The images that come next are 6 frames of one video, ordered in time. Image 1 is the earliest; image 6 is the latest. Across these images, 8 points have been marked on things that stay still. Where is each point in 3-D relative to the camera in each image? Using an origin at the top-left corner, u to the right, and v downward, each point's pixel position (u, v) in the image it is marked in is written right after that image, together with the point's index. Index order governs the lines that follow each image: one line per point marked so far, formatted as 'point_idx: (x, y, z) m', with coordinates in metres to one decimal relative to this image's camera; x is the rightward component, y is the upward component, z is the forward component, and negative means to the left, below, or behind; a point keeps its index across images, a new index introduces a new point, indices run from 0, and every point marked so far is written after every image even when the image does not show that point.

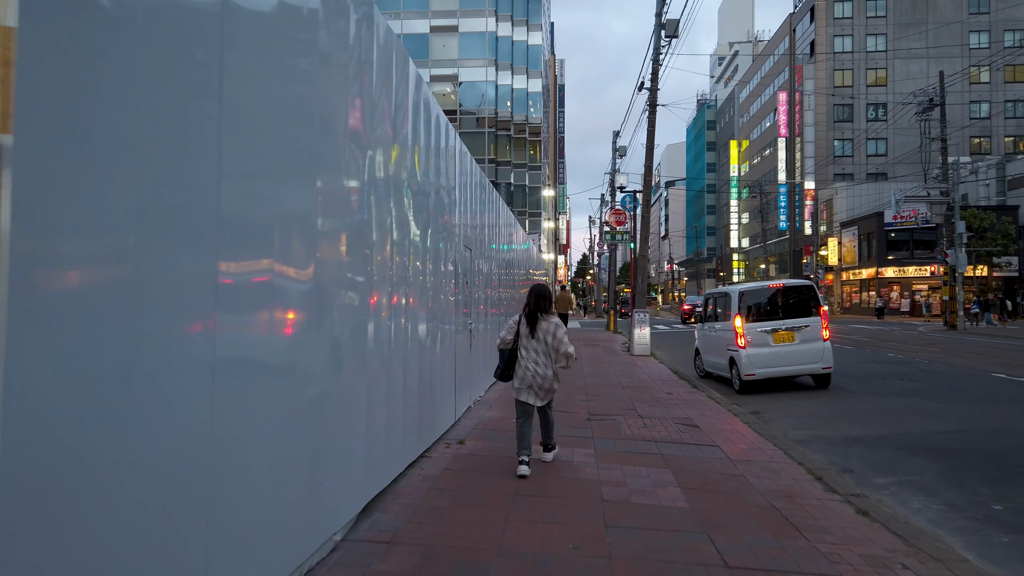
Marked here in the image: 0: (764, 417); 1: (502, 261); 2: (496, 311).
0: (+3.4, -1.7, +9.8) m
1: (-0.2, +0.5, +14.6) m
2: (-0.3, -0.4, +13.1) m
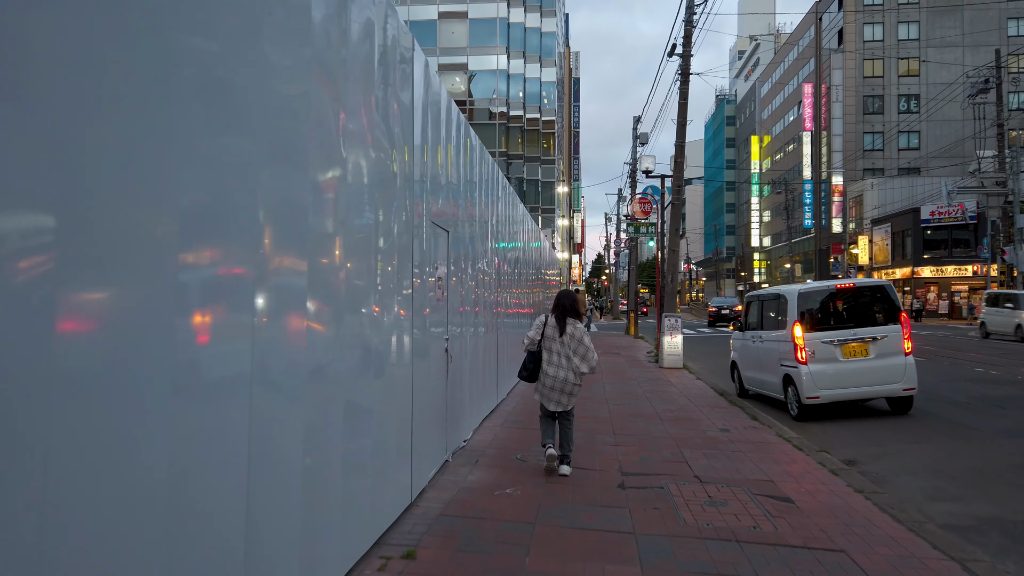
0: (+3.3, -1.7, +6.8) m
1: (-0.1, +0.5, +11.7) m
2: (-0.2, -0.4, +10.2) m
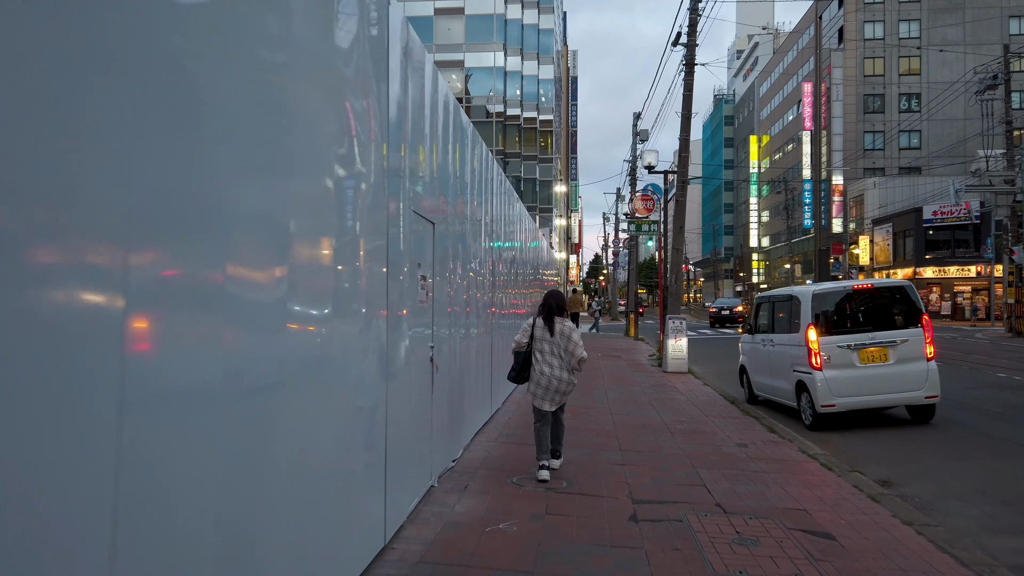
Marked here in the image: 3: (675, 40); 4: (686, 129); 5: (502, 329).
0: (+3.3, -1.7, +6.0) m
1: (-0.1, +0.5, +10.9) m
2: (-0.3, -0.4, +9.4) m
3: (+3.8, +5.8, +17.1) m
4: (+4.1, +3.7, +17.0) m
5: (-0.1, -0.6, +10.7) m
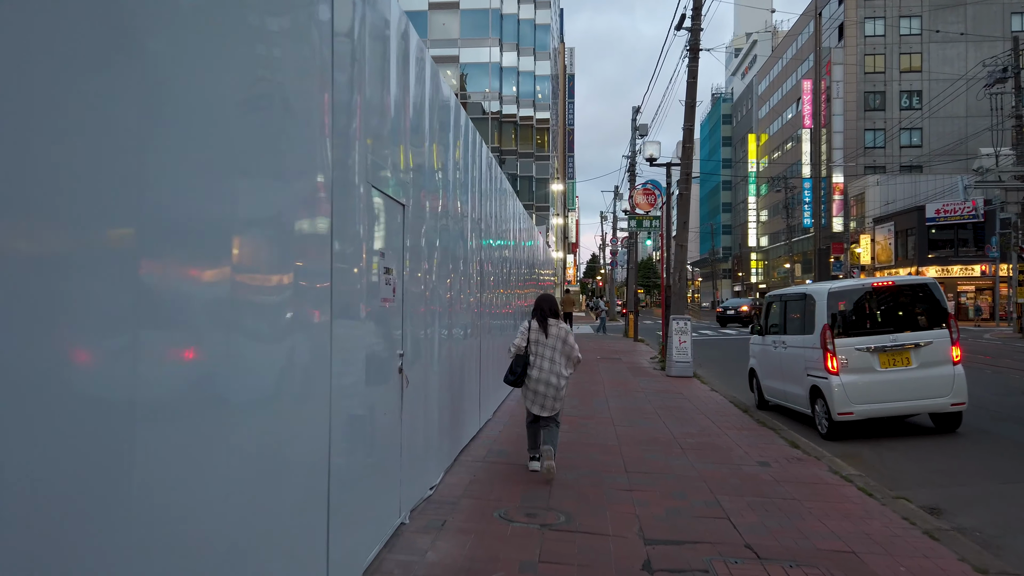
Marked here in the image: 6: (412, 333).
0: (+3.2, -1.7, +5.1) m
1: (-0.2, +0.5, +9.9) m
2: (-0.4, -0.4, +8.5) m
3: (+3.7, +5.8, +16.2) m
4: (+3.9, +3.7, +16.1) m
5: (-0.3, -0.6, +9.7) m
6: (-0.7, -0.3, +5.3) m
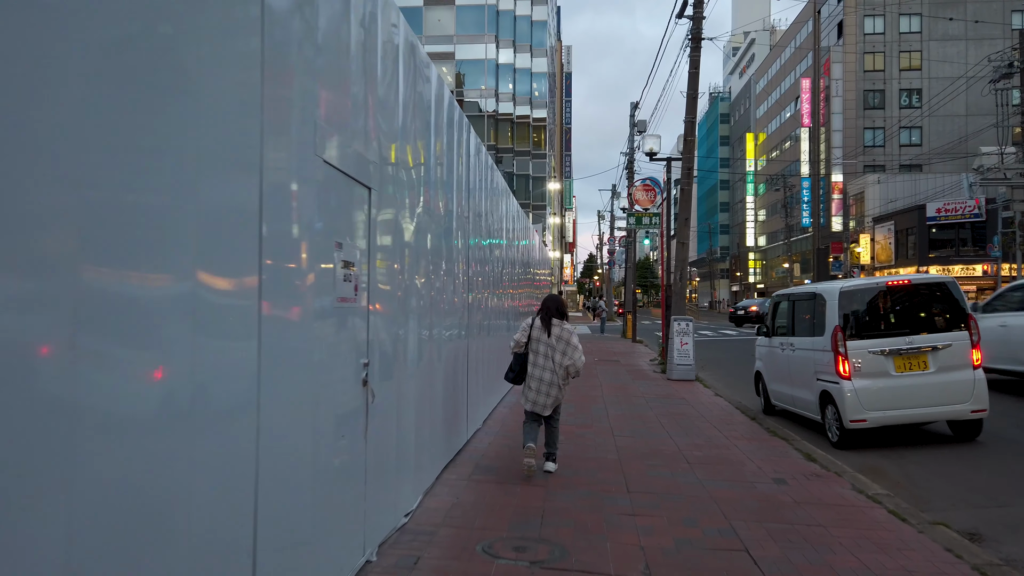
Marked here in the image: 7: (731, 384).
0: (+3.1, -1.7, +4.4) m
1: (-0.3, +0.5, +9.3) m
2: (-0.5, -0.4, +7.8) m
3: (+3.6, +5.9, +15.6) m
4: (+3.8, +3.7, +15.5) m
5: (-0.4, -0.6, +9.1) m
6: (-0.8, -0.3, +4.7) m
7: (+4.4, -1.9, +14.5) m
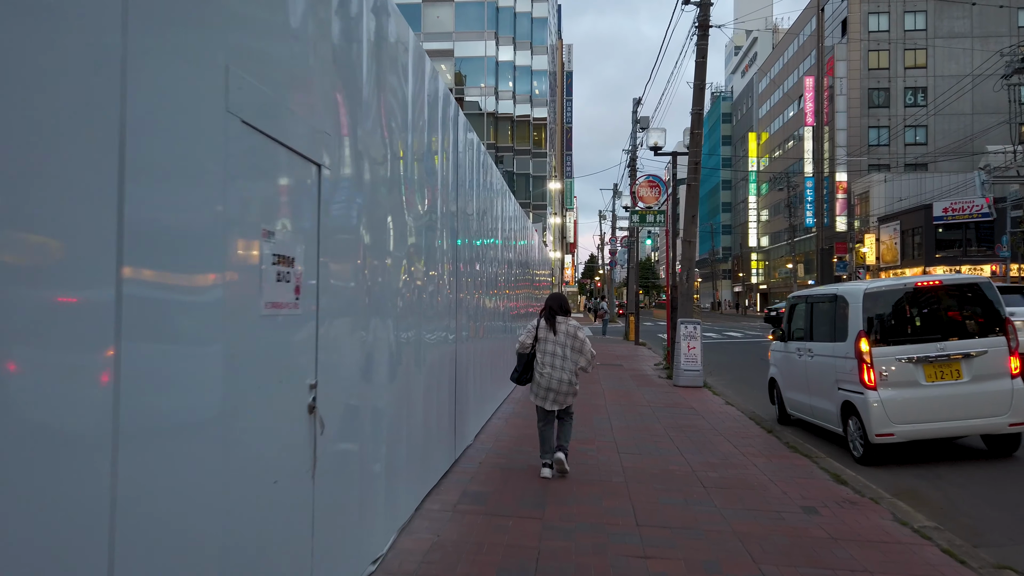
0: (+3.1, -1.7, +3.7) m
1: (-0.4, +0.5, +8.5) m
2: (-0.5, -0.4, +7.1) m
3: (+3.5, +5.8, +14.8) m
4: (+3.8, +3.7, +14.7) m
5: (-0.4, -0.6, +8.3) m
6: (-0.9, -0.3, +3.9) m
7: (+4.3, -1.9, +13.7) m
